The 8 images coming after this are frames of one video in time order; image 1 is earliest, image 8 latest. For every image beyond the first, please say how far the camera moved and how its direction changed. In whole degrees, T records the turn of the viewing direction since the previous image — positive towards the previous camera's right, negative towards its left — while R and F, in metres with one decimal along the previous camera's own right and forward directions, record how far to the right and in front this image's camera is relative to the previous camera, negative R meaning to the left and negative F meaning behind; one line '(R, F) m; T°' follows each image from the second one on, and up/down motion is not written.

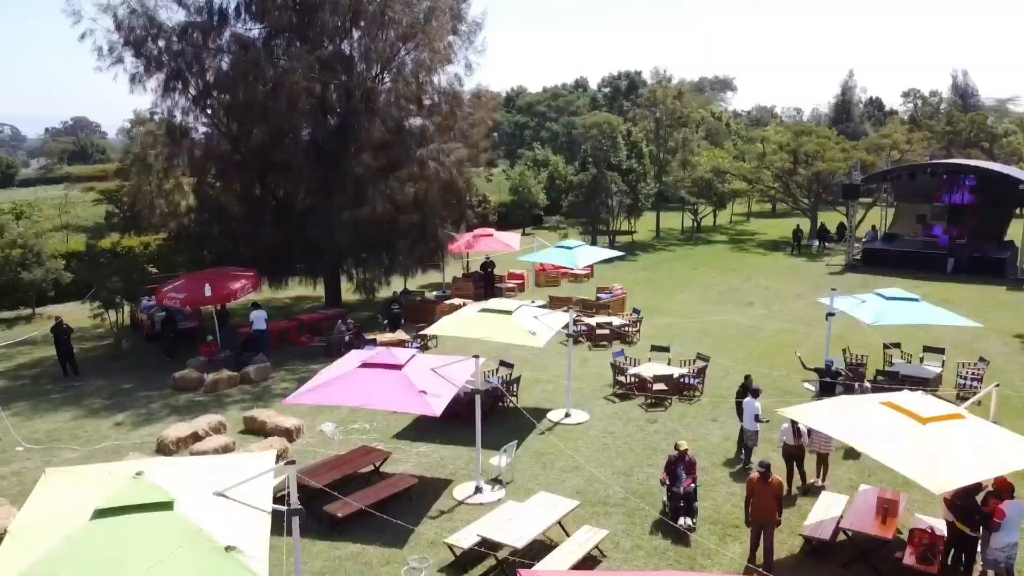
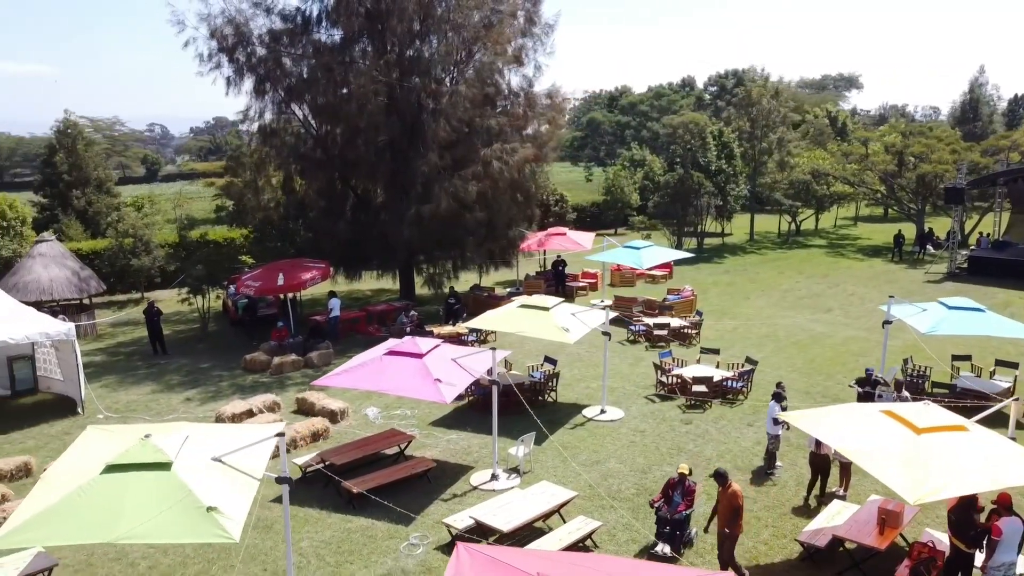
(+1.4, -0.3) m; -8°
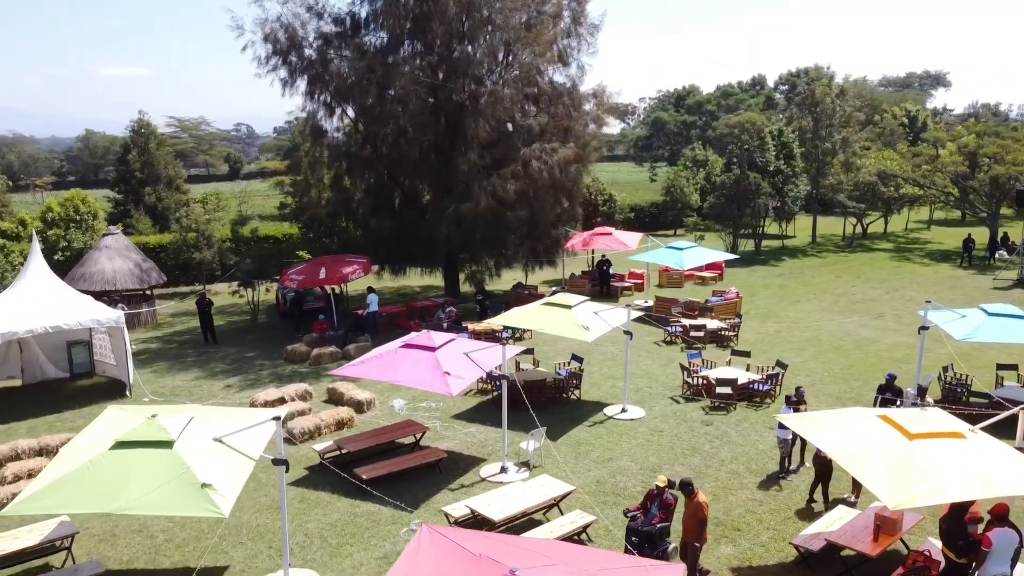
(+0.9, -0.2) m; -5°
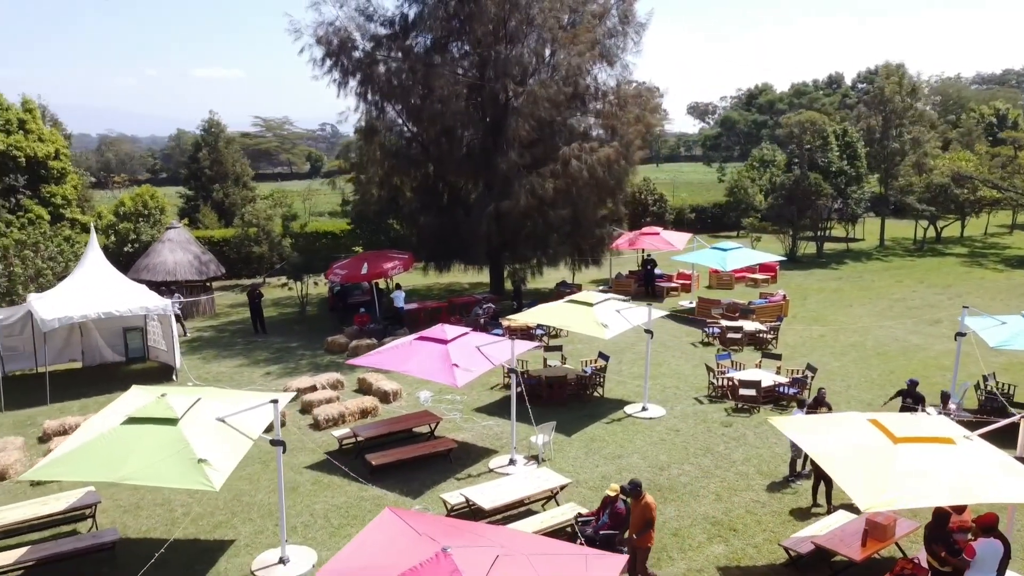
(+1.0, -0.2) m; -5°
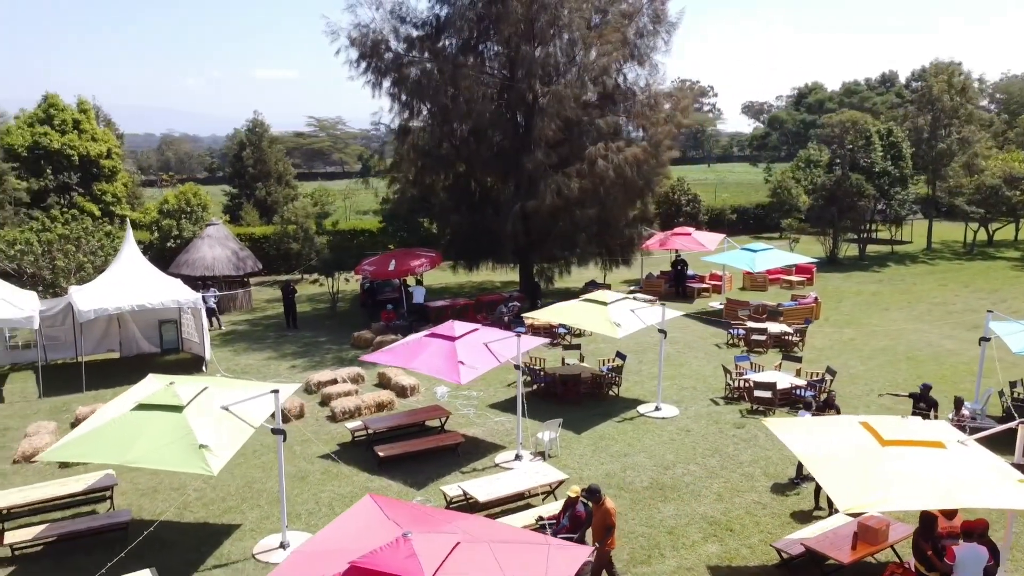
(+0.7, -0.1) m; -4°
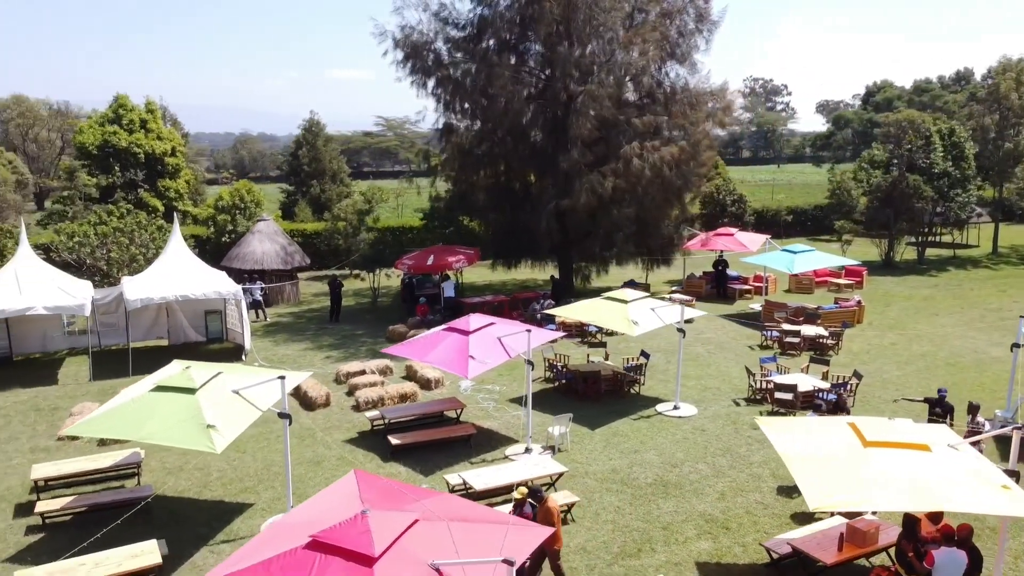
(+0.9, -0.2) m; -5°
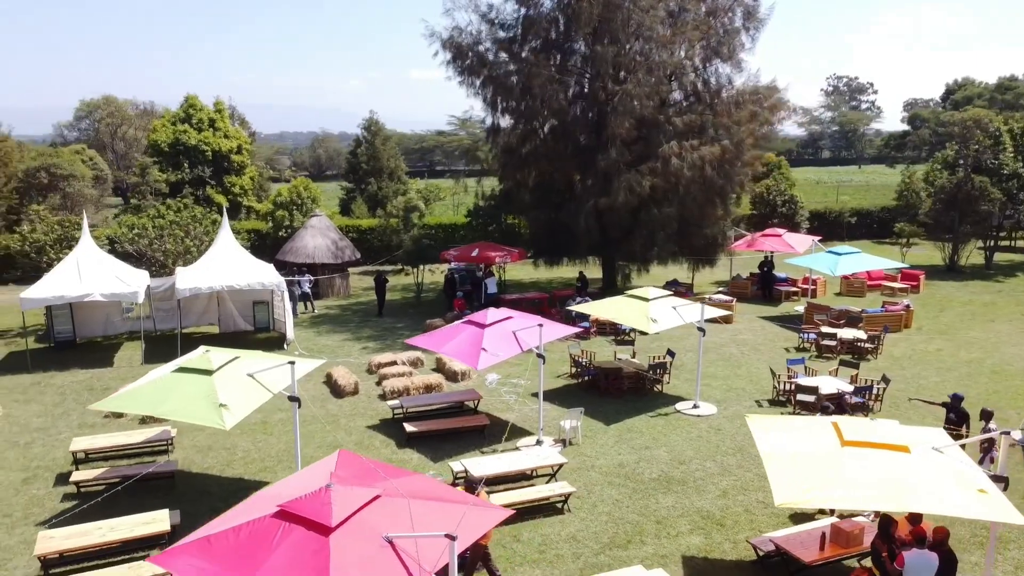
(+1.0, -0.3) m; -5°
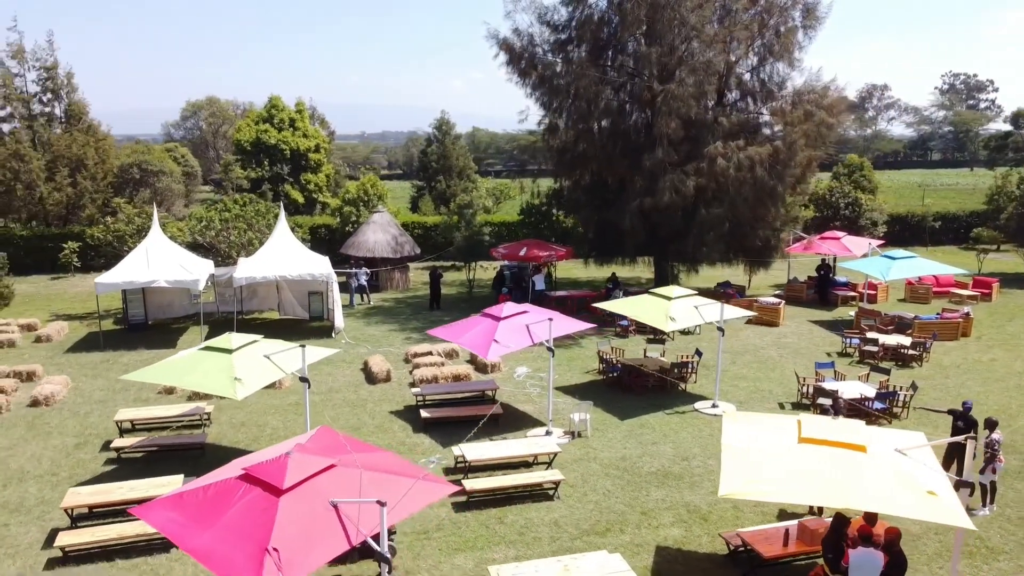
(+1.3, -0.4) m; -7°
